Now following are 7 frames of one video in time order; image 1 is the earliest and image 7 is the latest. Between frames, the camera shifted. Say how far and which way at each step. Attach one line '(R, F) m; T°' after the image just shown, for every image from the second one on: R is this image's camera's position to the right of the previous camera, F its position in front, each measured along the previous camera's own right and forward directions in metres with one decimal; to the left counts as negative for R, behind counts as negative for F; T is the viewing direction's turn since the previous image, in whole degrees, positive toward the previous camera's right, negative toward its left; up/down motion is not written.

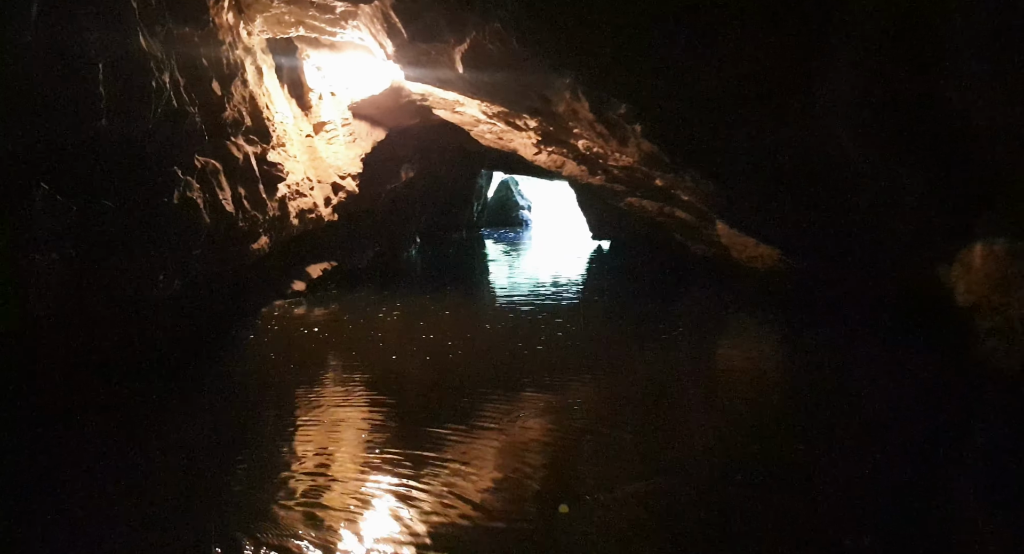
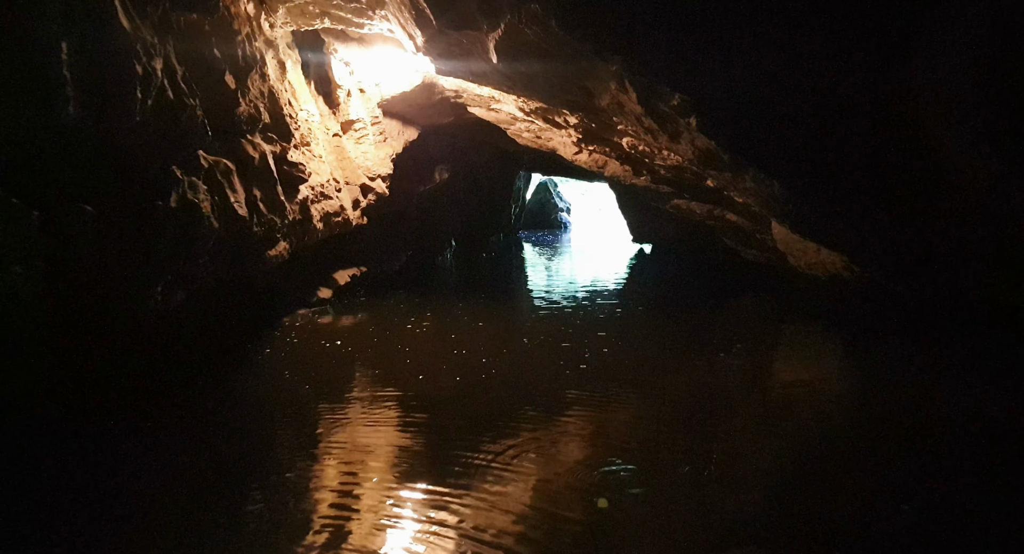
(0.0, +0.7) m; -3°
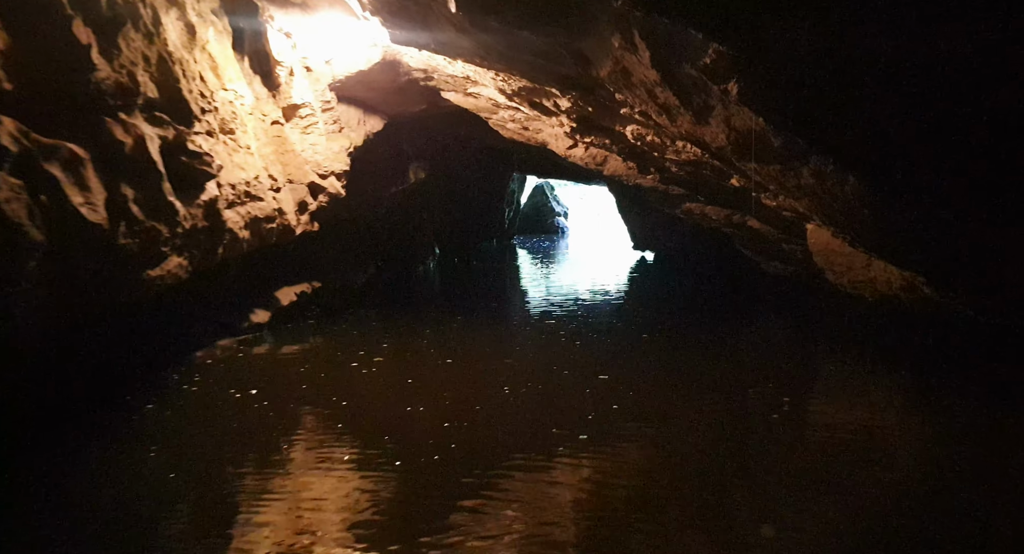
(+0.2, +1.8) m; 0°
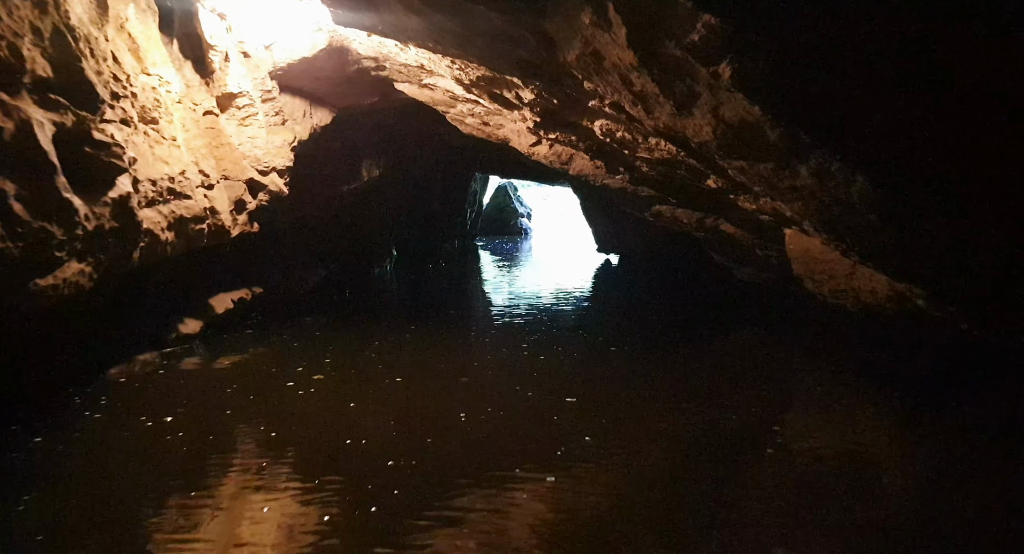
(0.0, +0.6) m; +3°
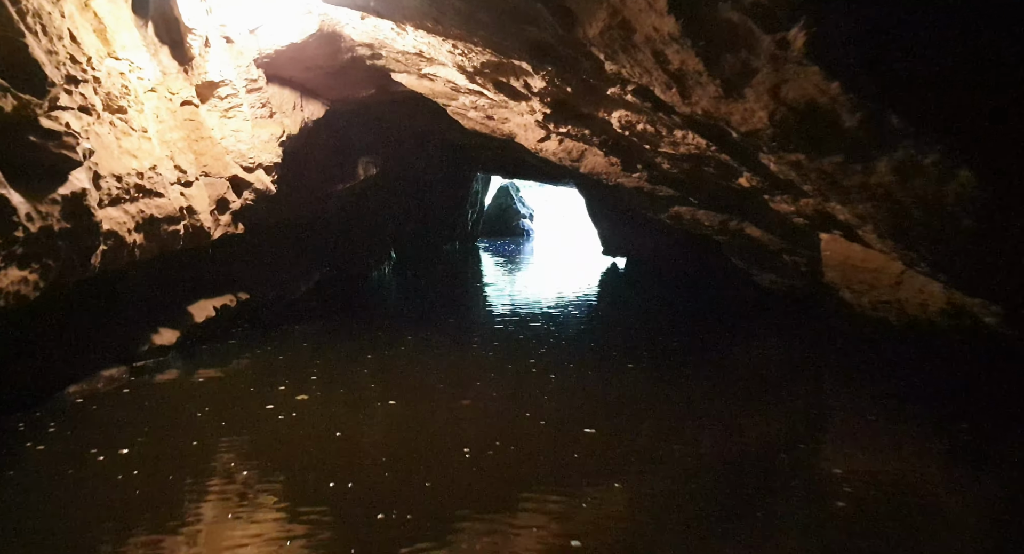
(-0.1, +0.6) m; 0°
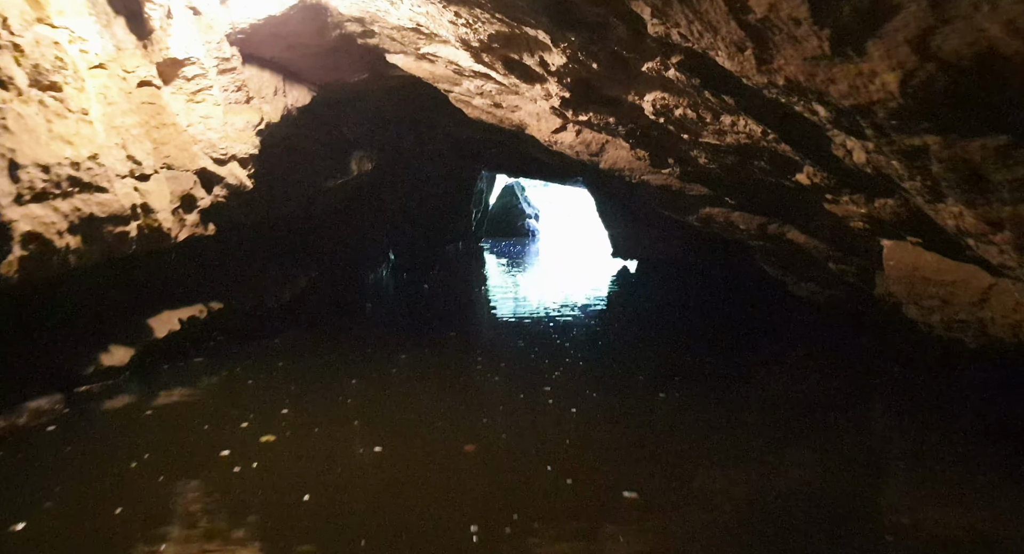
(-0.1, +0.9) m; 0°
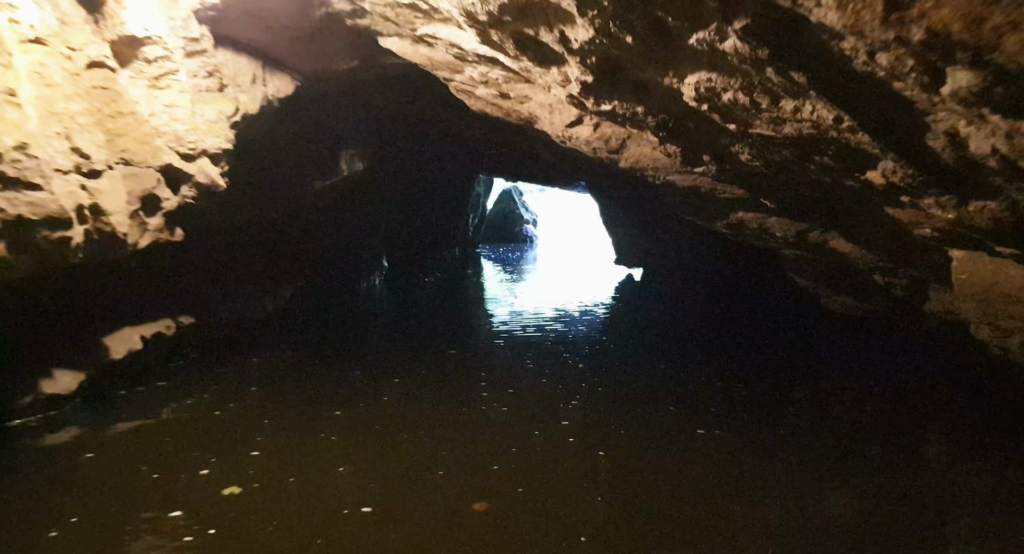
(-0.1, +0.8) m; +1°
